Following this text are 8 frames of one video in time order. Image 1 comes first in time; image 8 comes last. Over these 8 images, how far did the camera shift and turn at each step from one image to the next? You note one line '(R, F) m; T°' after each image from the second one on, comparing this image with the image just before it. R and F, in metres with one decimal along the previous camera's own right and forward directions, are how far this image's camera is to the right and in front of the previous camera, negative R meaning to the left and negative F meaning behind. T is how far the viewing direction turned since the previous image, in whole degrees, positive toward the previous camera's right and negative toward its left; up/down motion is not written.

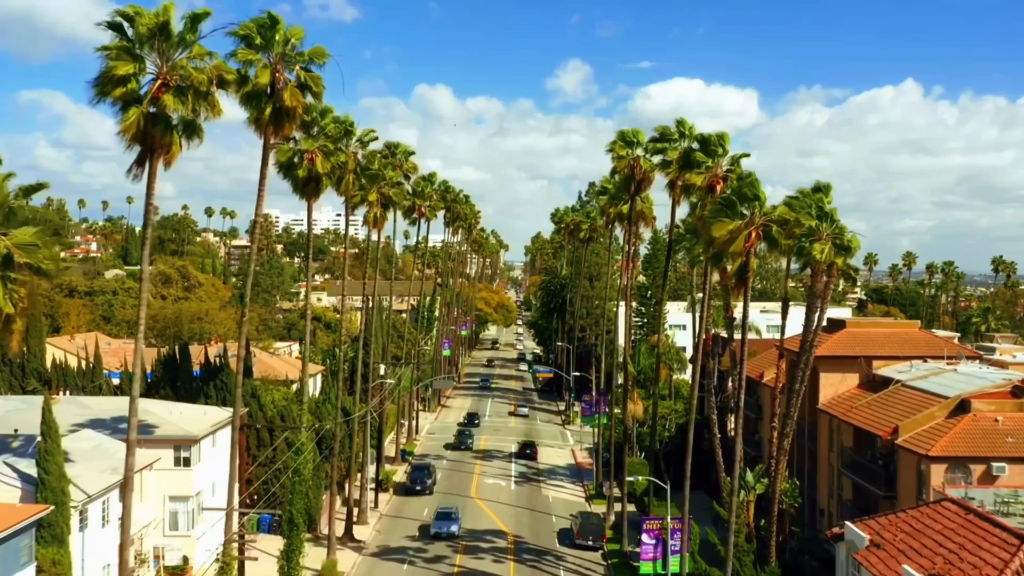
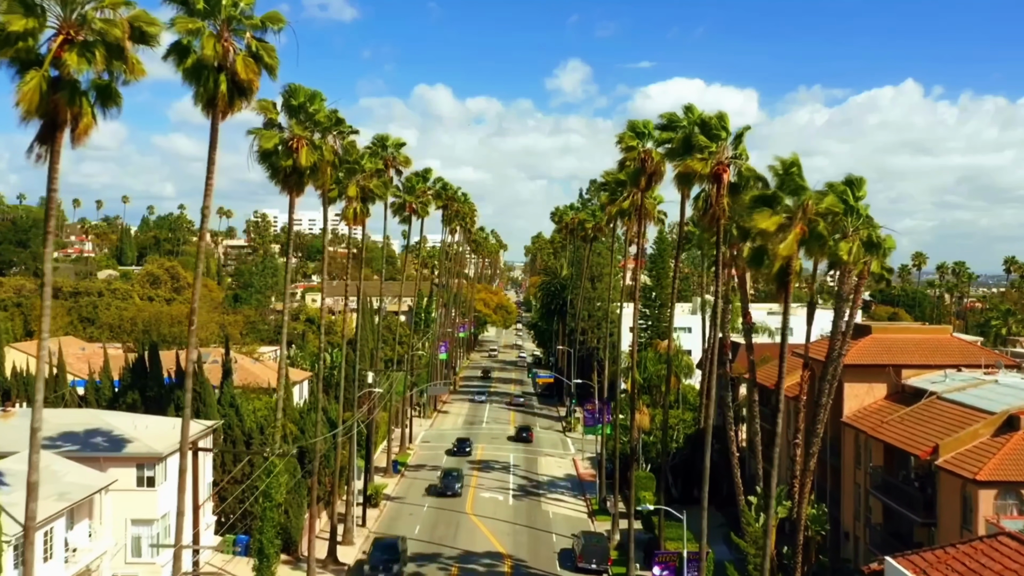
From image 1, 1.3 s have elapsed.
(+0.1, +3.0) m; 0°
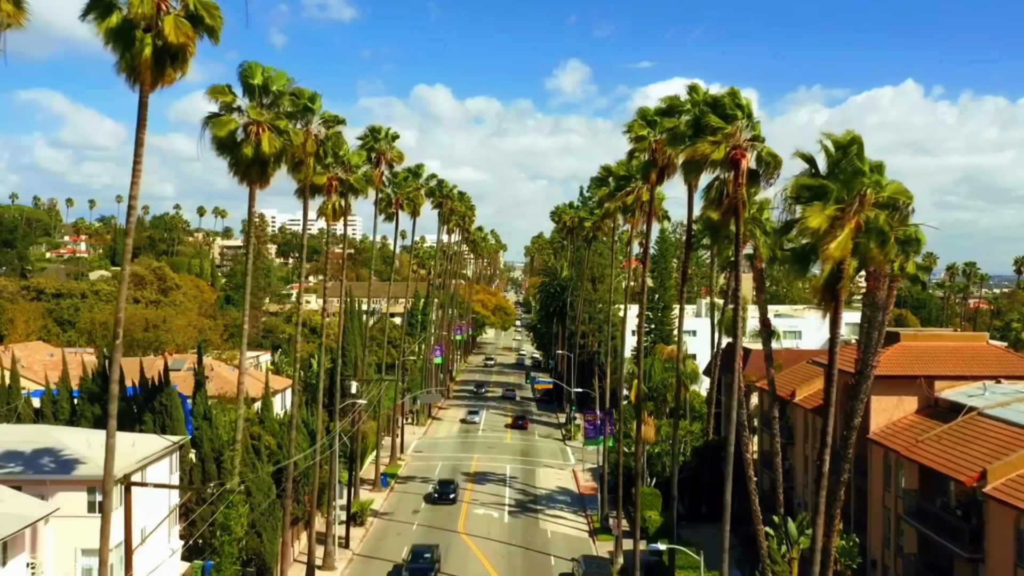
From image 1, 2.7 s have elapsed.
(+0.2, +3.1) m; 0°
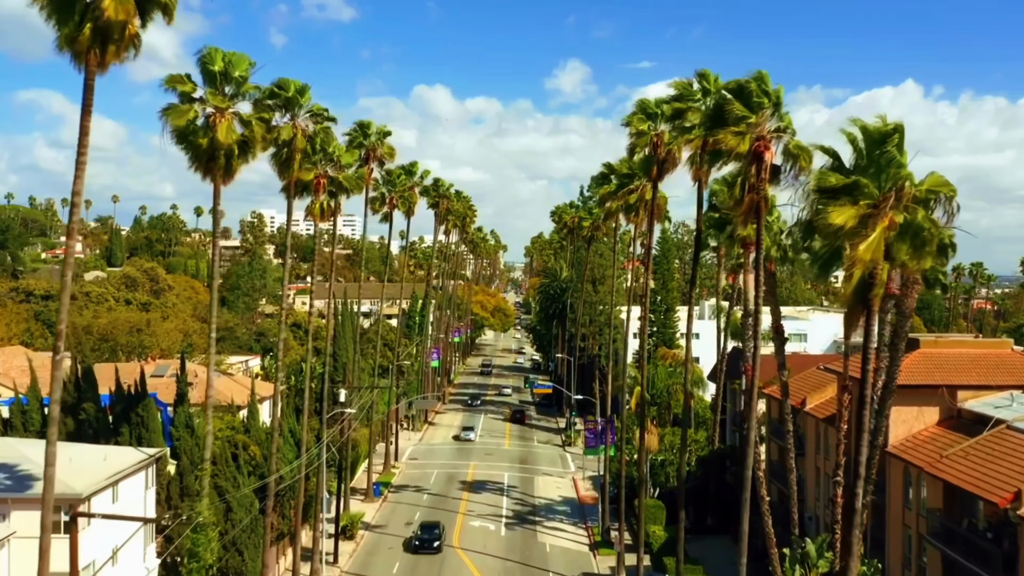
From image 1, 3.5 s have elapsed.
(+0.1, +1.8) m; 0°
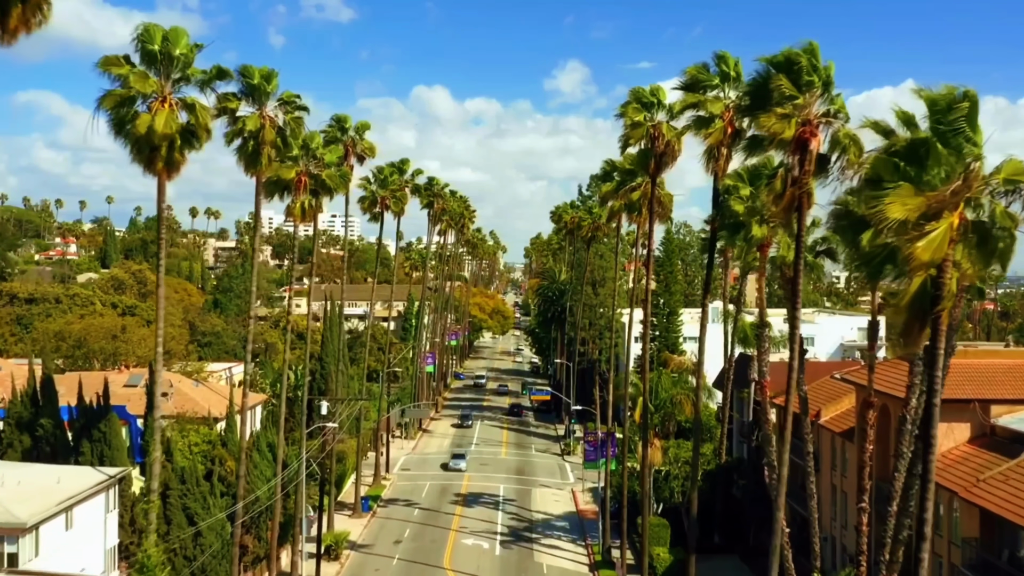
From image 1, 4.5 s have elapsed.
(+0.2, +2.4) m; 0°
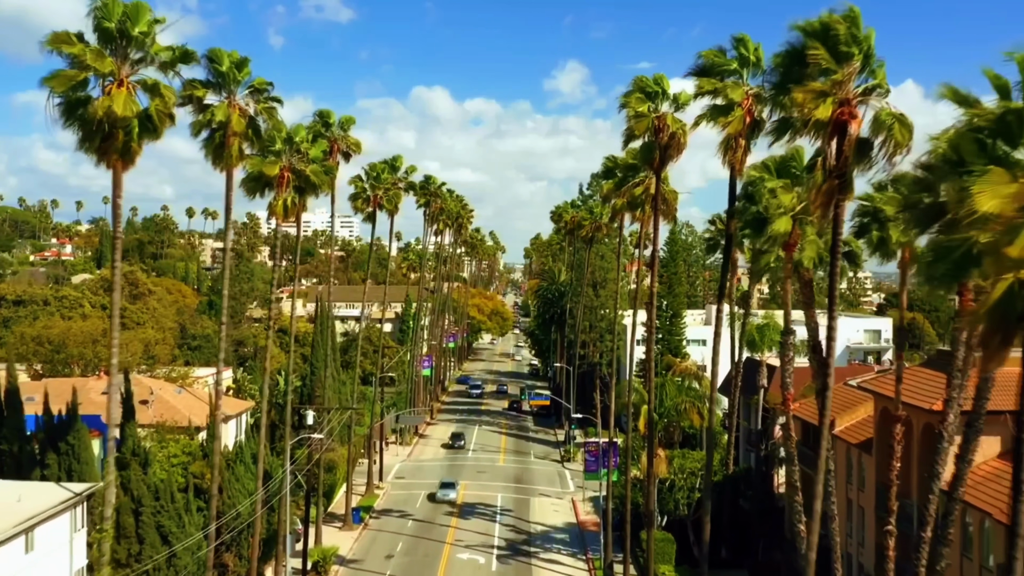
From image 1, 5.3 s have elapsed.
(+0.1, +1.9) m; 0°
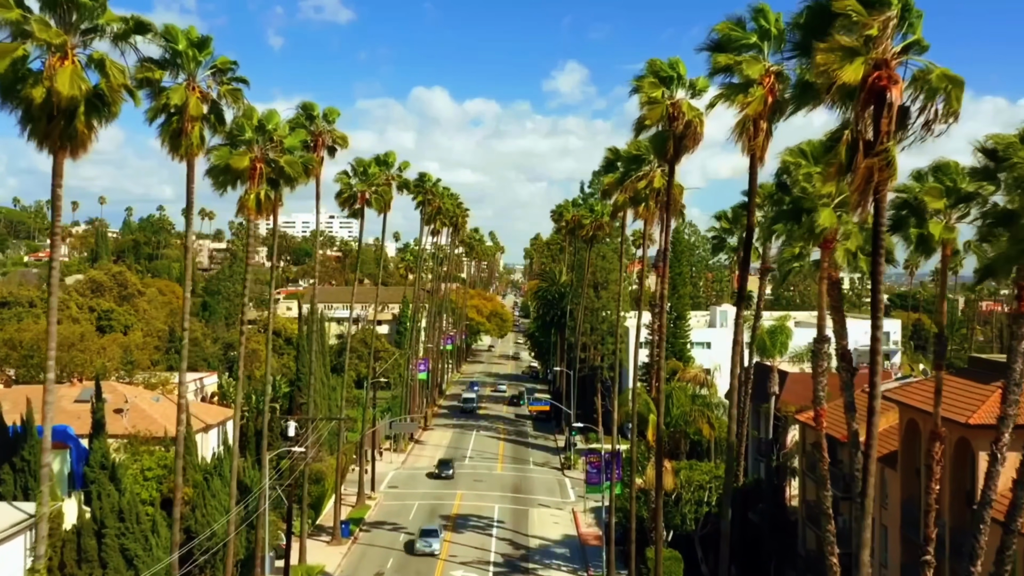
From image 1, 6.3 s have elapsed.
(+0.1, +2.2) m; 0°
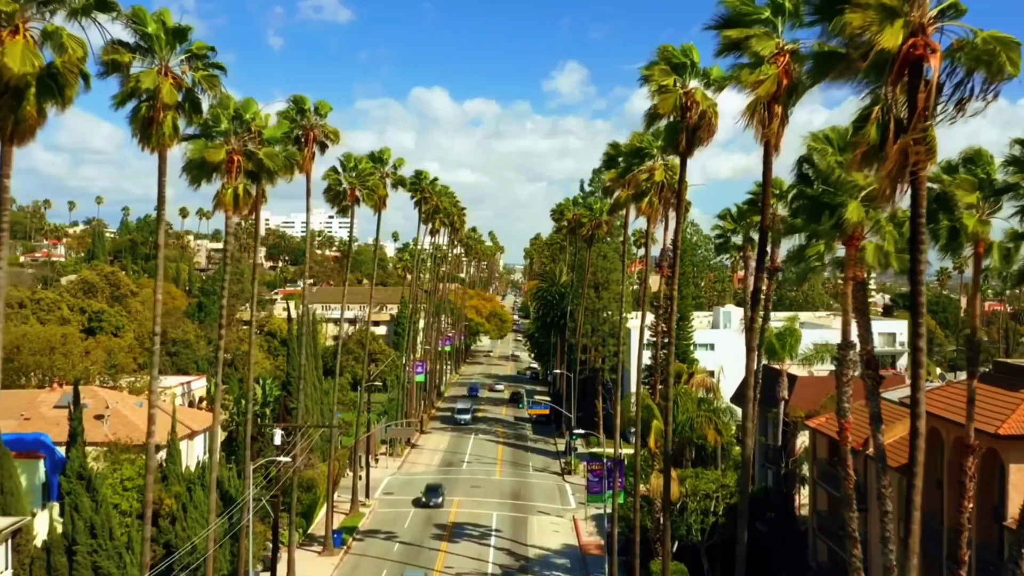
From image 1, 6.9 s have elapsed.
(+0.1, +1.5) m; 0°
